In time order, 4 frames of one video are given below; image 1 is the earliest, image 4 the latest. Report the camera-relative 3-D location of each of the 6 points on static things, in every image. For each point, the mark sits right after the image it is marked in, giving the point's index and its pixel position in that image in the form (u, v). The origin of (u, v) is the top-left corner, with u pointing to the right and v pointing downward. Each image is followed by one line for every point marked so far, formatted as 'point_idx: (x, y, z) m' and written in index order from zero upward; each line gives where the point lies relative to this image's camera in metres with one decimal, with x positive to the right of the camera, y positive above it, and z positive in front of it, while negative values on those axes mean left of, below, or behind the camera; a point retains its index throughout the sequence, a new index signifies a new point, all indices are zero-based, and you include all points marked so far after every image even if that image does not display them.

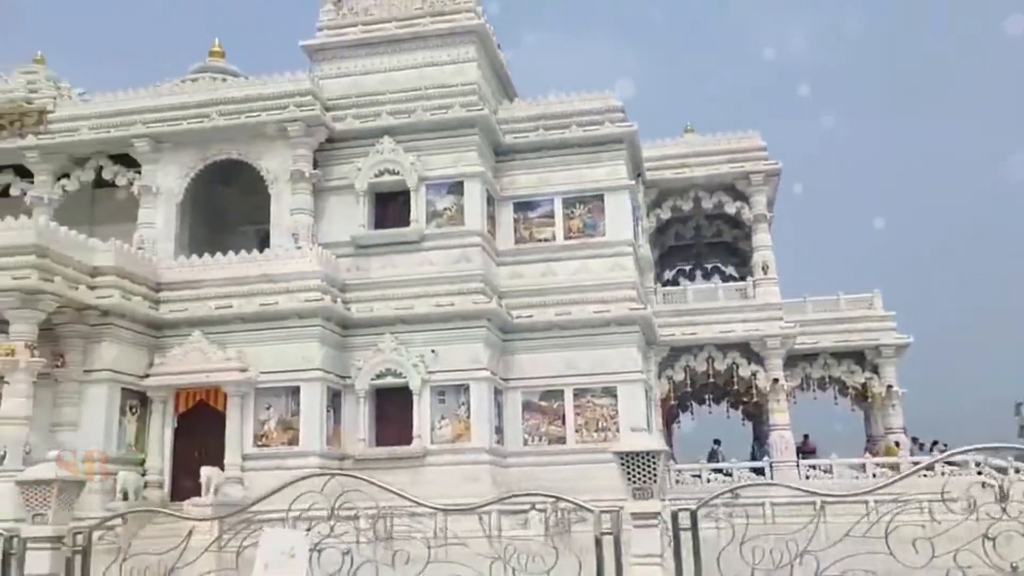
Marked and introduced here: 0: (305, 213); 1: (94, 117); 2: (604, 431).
0: (-3.4, +1.3, +14.8) m
1: (-7.2, +2.9, +15.3) m
2: (+1.5, -2.3, +14.6) m
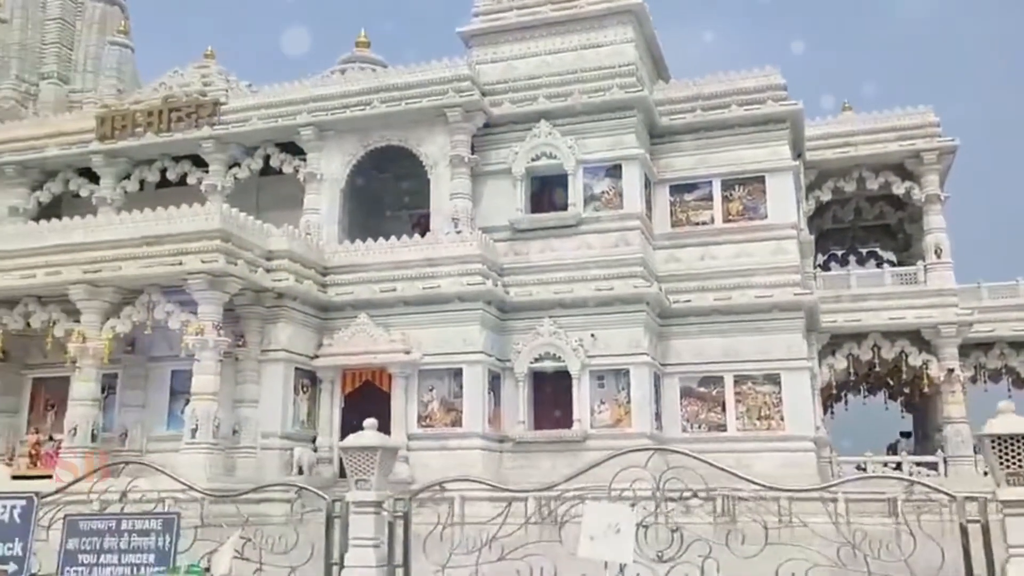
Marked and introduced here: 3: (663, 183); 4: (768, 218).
0: (-0.8, +1.5, +15.0) m
1: (-4.4, +3.2, +15.9) m
2: (+4.1, -2.1, +14.2) m
3: (+2.7, +1.9, +16.0) m
4: (+4.4, +1.2, +15.2) m
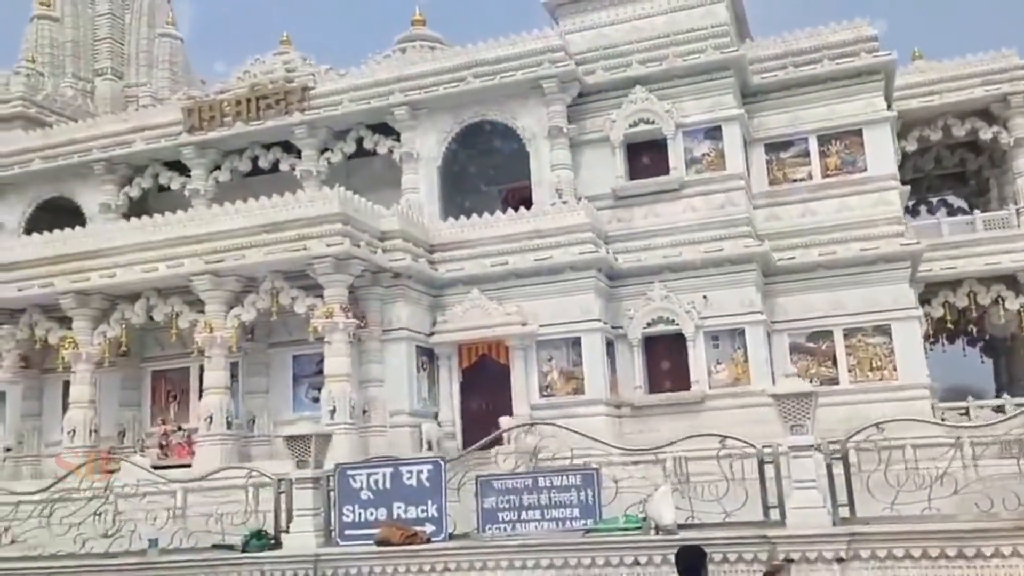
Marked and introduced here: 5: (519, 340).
0: (+0.9, +2.0, +15.0) m
1: (-2.8, +3.5, +16.0) m
2: (+6.0, -1.3, +14.4) m
3: (+4.4, +2.6, +16.0) m
4: (+6.1, +2.0, +15.2) m
5: (+0.1, -0.8, +14.2) m
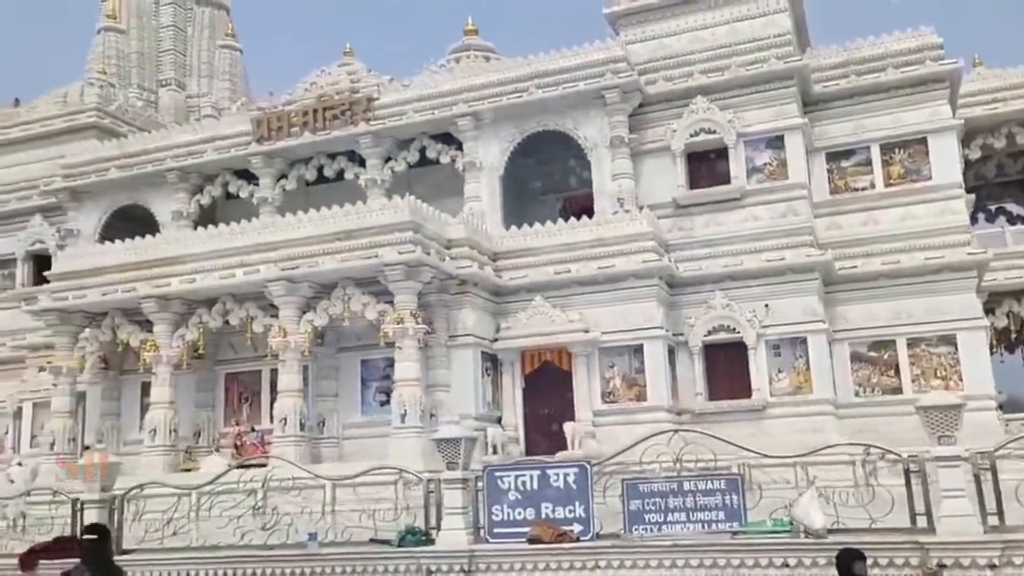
0: (+2.0, +1.9, +15.3) m
1: (-1.7, +3.4, +16.3) m
2: (+7.0, -1.5, +14.4) m
3: (+5.5, +2.5, +16.1) m
4: (+7.2, +1.9, +15.3) m
5: (+1.1, -1.0, +14.4) m
